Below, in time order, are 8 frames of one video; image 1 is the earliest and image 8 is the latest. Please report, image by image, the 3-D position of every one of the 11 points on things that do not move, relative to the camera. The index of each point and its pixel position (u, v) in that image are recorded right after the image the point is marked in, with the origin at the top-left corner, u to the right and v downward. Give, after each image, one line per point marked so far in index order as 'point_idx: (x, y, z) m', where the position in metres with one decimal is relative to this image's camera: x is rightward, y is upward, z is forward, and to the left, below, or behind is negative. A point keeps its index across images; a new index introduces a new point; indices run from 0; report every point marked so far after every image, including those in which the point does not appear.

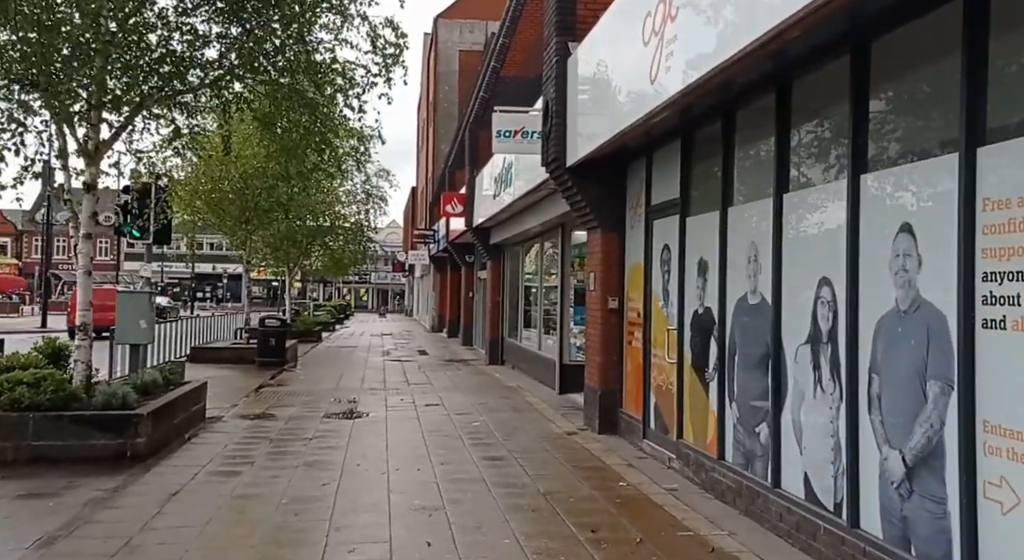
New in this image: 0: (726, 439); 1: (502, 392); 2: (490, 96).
0: (+1.6, -1.2, +6.4) m
1: (-0.2, -1.8, +13.4) m
2: (-0.5, +4.1, +18.7) m
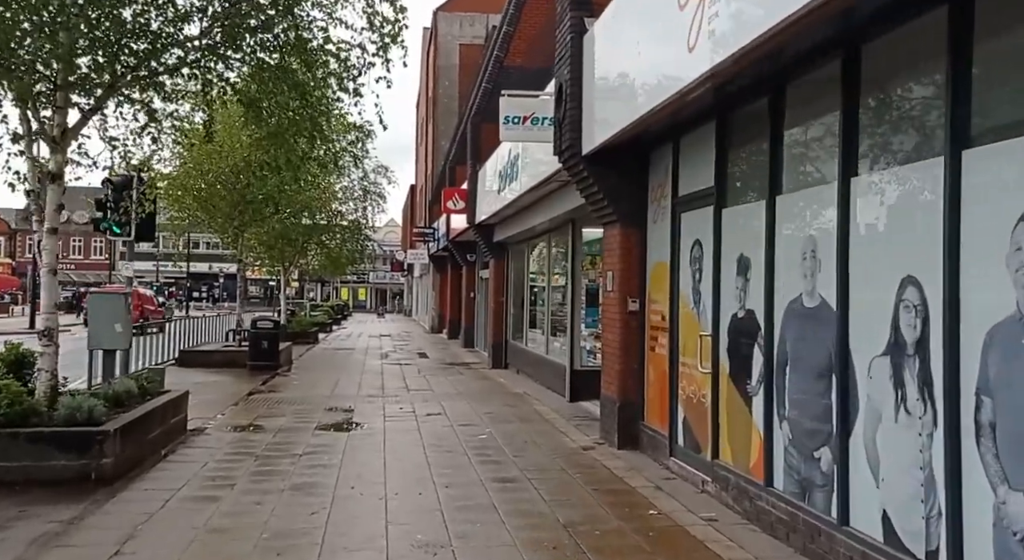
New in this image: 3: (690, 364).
0: (+1.7, -1.2, +5.6) m
1: (-0.1, -1.8, +12.6) m
2: (-0.4, +4.1, +17.9) m
3: (+1.5, -0.7, +7.3) m
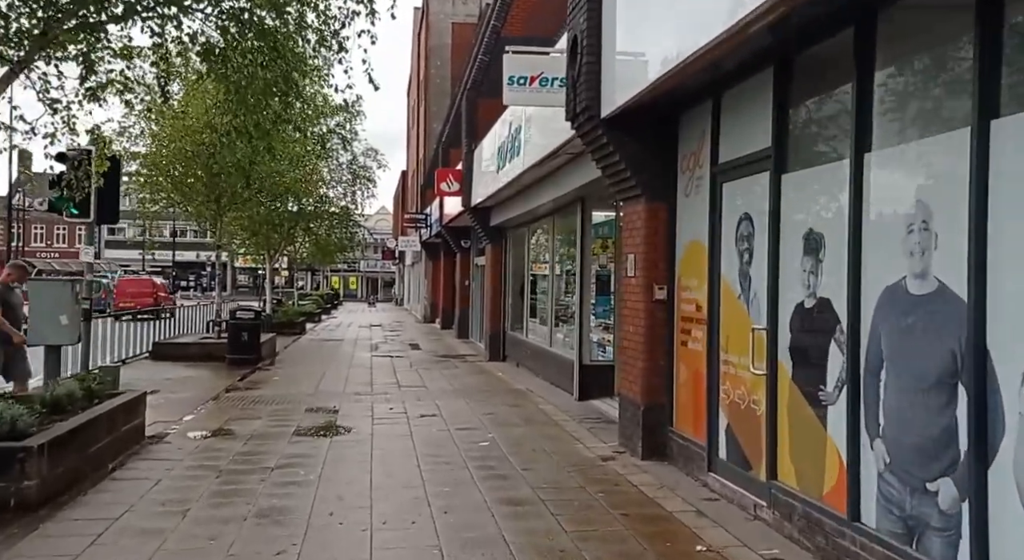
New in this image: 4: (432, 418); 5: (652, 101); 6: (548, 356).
0: (+1.8, -1.1, +4.4) m
1: (0.0, -1.6, +11.4) m
2: (-0.4, +4.4, +16.6) m
3: (+1.6, -0.6, +6.1) m
4: (-0.9, -1.6, +9.8) m
5: (+1.1, +1.5, +6.9) m
6: (+0.6, -1.2, +13.7) m
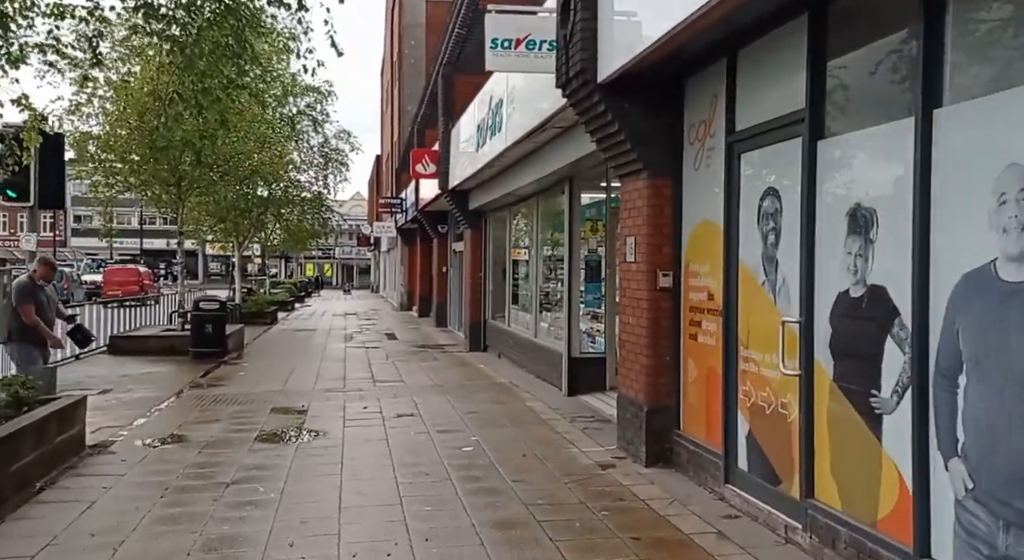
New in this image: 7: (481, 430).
0: (+1.8, -1.0, +3.6) m
1: (-0.2, -1.4, +10.6) m
2: (-0.8, +4.6, +15.7) m
3: (+1.5, -0.5, +5.3) m
4: (-1.1, -1.5, +8.9) m
5: (+1.0, +1.6, +6.1) m
6: (+0.3, -1.0, +12.9) m
7: (-0.3, -1.5, +8.3) m
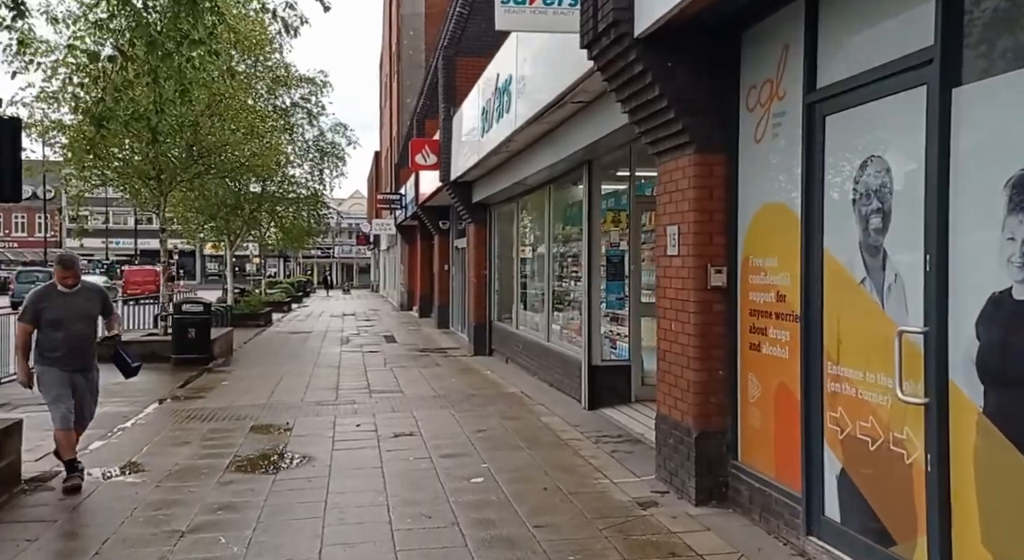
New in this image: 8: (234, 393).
0: (+1.9, -1.0, +2.4) m
1: (-0.1, -1.4, +9.4) m
2: (-0.7, +4.6, +14.5) m
3: (+1.6, -0.5, +4.1) m
4: (-0.9, -1.5, +7.8) m
5: (+1.1, +1.6, +4.9) m
6: (+0.5, -1.0, +11.7) m
7: (-0.2, -1.5, +7.1) m
8: (-3.6, -1.5, +11.1) m
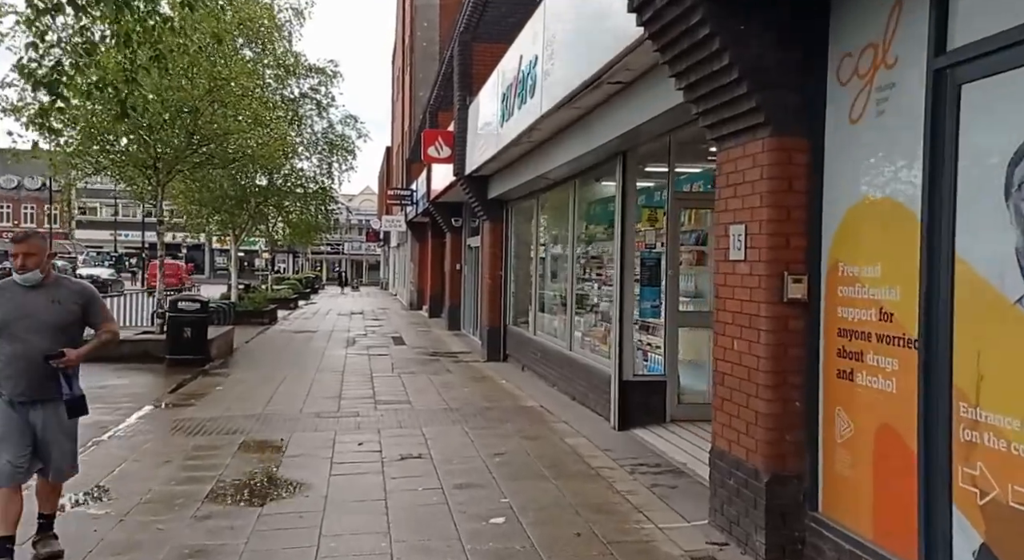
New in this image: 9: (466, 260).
0: (+2.1, -1.1, +1.5) m
1: (+0.1, -1.4, +8.4) m
2: (-0.4, +4.6, +13.5) m
3: (+1.8, -0.5, +3.1) m
4: (-0.8, -1.5, +6.8) m
5: (+1.3, +1.5, +3.9) m
6: (+0.7, -1.0, +10.7) m
7: (0.0, -1.5, +6.1) m
8: (-3.4, -1.5, +10.1) m
9: (-1.1, +0.5, +19.9) m
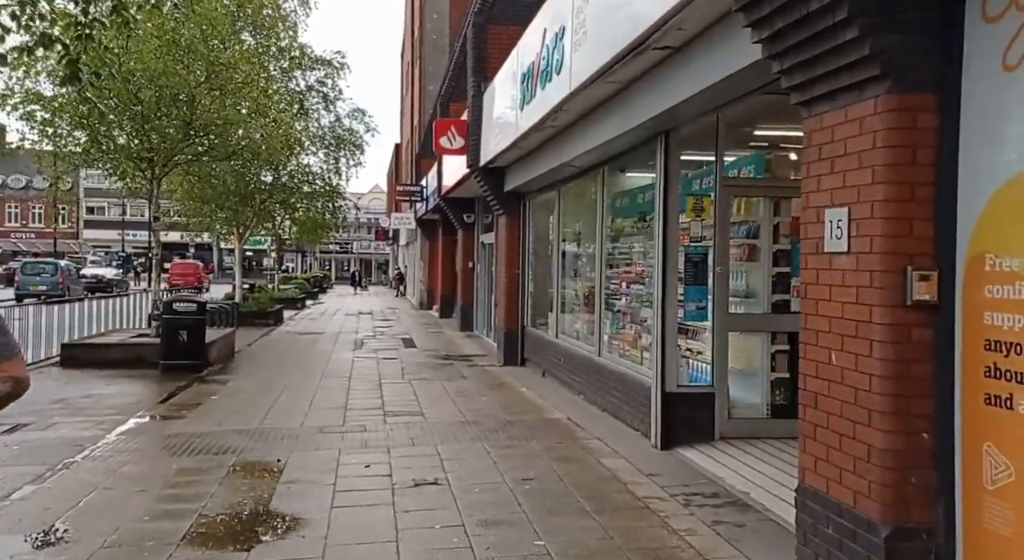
0: (+2.2, -1.1, +0.5) m
1: (+0.3, -1.4, +7.5) m
2: (-0.1, +4.6, +12.6) m
3: (+2.0, -0.5, +2.1) m
4: (-0.5, -1.5, +5.8) m
5: (+1.5, +1.6, +2.9) m
6: (+1.0, -1.0, +9.8) m
7: (+0.2, -1.5, +5.2) m
8: (-3.2, -1.5, +9.2) m
9: (-0.7, +0.5, +19.0) m
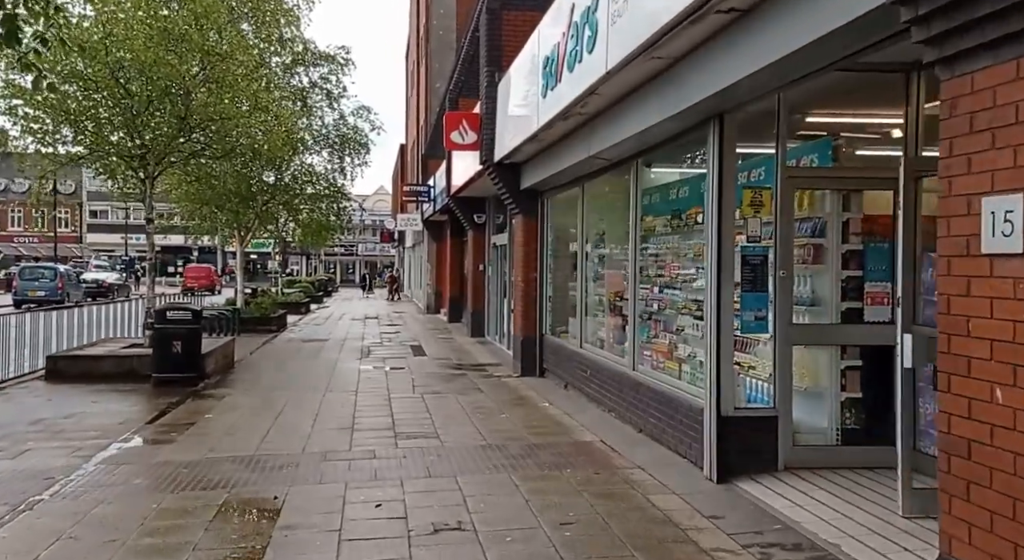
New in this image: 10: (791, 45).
0: (+2.4, -1.1, -0.5) m
1: (+0.6, -1.5, +6.5) m
2: (+0.1, +4.6, +11.6) m
3: (+2.2, -0.6, +1.2) m
4: (-0.3, -1.5, +4.9) m
5: (+1.7, +1.5, +2.0) m
6: (+1.2, -1.1, +8.8) m
7: (+0.5, -1.5, +4.2) m
8: (-2.9, -1.5, +8.3) m
9: (-0.4, +0.4, +18.0) m
10: (+1.5, +1.3, +4.6) m
